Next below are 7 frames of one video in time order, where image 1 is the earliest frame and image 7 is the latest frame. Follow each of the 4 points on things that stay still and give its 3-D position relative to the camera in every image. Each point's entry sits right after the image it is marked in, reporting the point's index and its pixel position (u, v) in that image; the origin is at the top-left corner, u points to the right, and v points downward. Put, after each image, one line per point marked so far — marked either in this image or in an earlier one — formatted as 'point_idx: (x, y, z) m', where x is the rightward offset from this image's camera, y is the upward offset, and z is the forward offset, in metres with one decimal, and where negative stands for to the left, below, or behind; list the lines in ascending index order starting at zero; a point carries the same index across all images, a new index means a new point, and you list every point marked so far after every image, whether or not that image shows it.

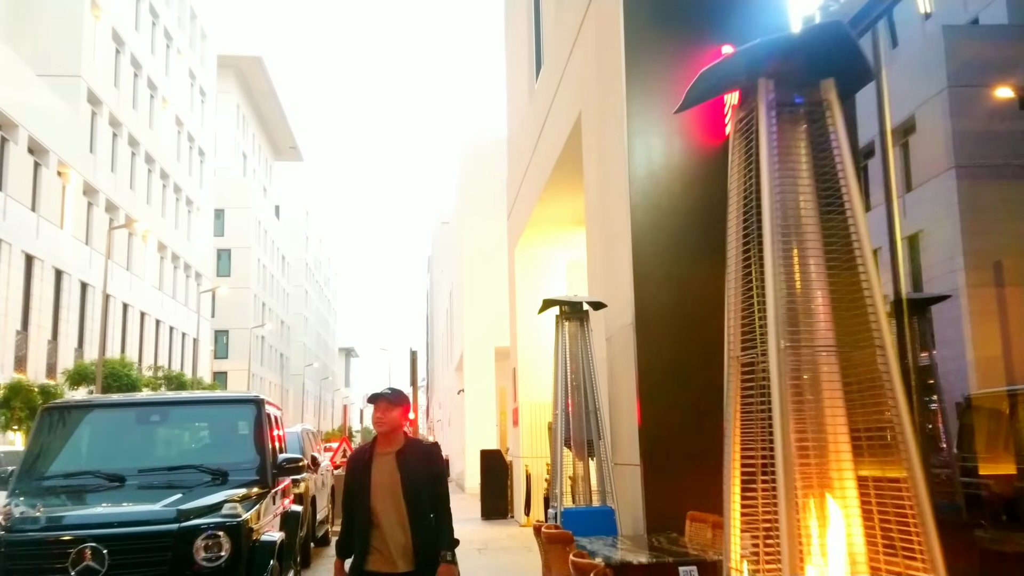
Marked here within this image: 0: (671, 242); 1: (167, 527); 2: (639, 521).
0: (+1.6, +0.4, +9.3) m
1: (-2.4, -1.6, +6.6) m
2: (+1.2, -2.2, +9.3) m
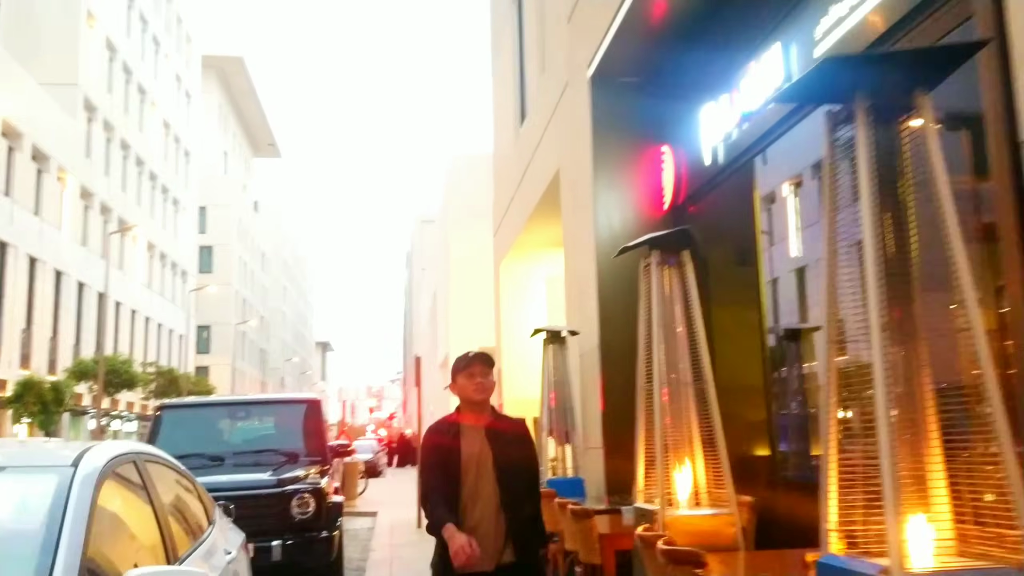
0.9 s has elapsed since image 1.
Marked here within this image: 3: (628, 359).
0: (+1.5, +0.1, +12.2) m
1: (-2.4, -2.0, +9.4) m
2: (+1.1, -2.6, +12.2) m
3: (+1.5, -0.9, +12.1) m
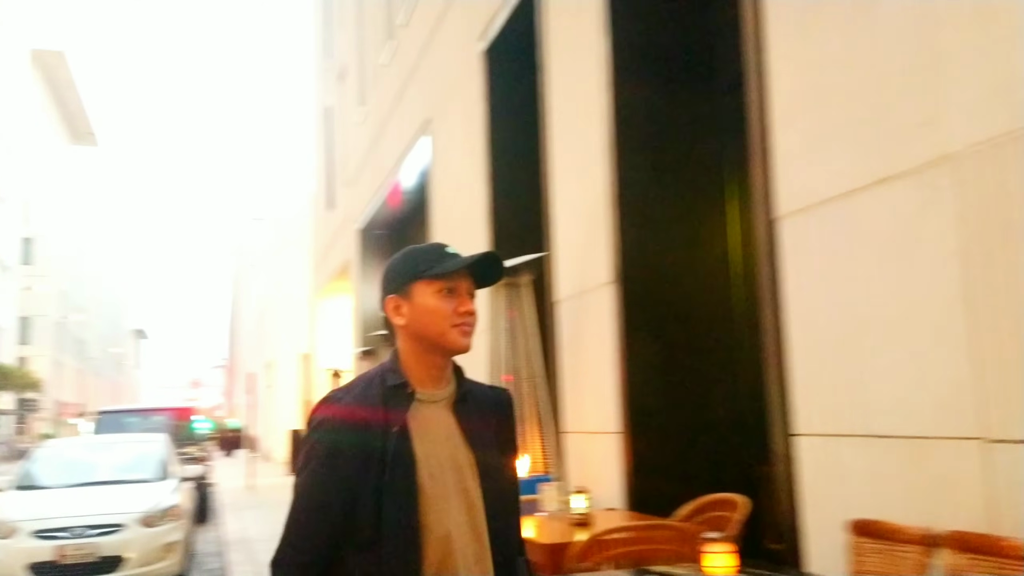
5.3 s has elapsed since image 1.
0: (-2.8, -1.0, +20.7) m
1: (-6.1, -3.1, +17.3) m
2: (-3.2, -3.7, +20.6) m
3: (-2.8, -2.0, +20.6) m
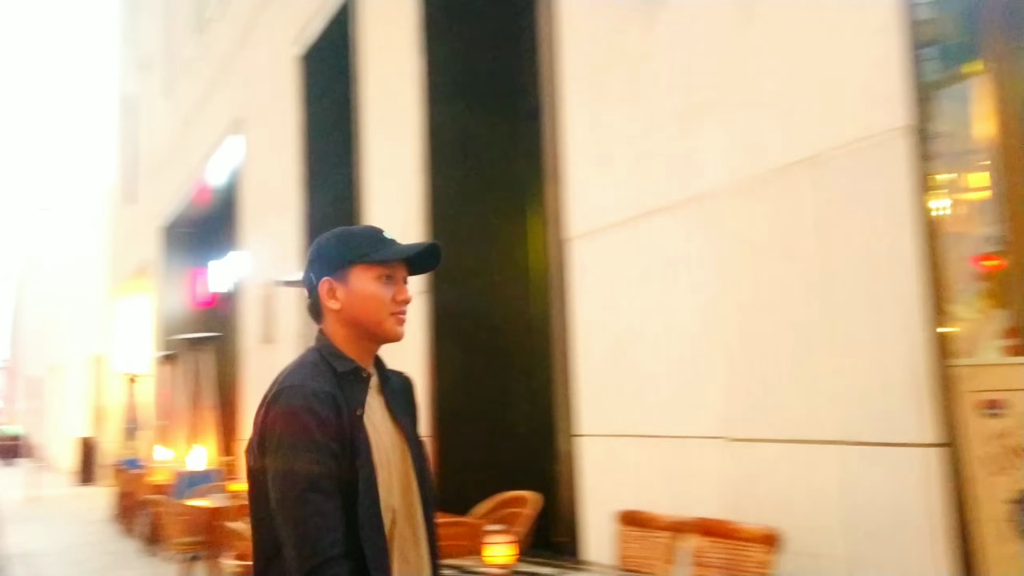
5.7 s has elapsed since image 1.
0: (-6.8, -1.0, +20.0) m
1: (-9.5, -3.0, +16.0) m
2: (-7.2, -3.7, +19.9) m
3: (-6.8, -2.0, +19.9) m
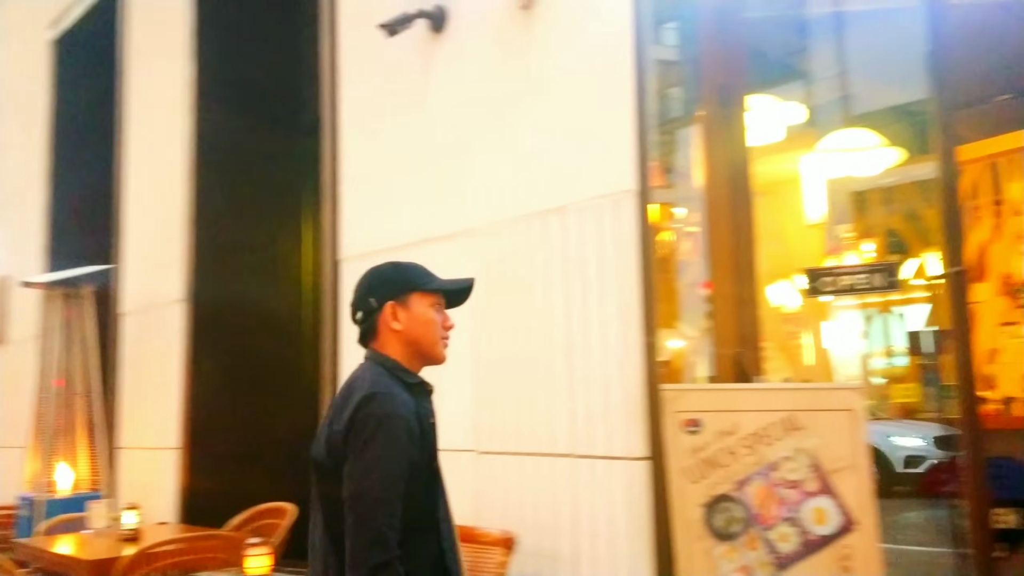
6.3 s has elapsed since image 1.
0: (-11.5, -0.9, +18.1) m
1: (-13.2, -2.8, +13.6) m
2: (-12.0, -3.5, +17.8) m
3: (-11.5, -1.9, +18.0) m
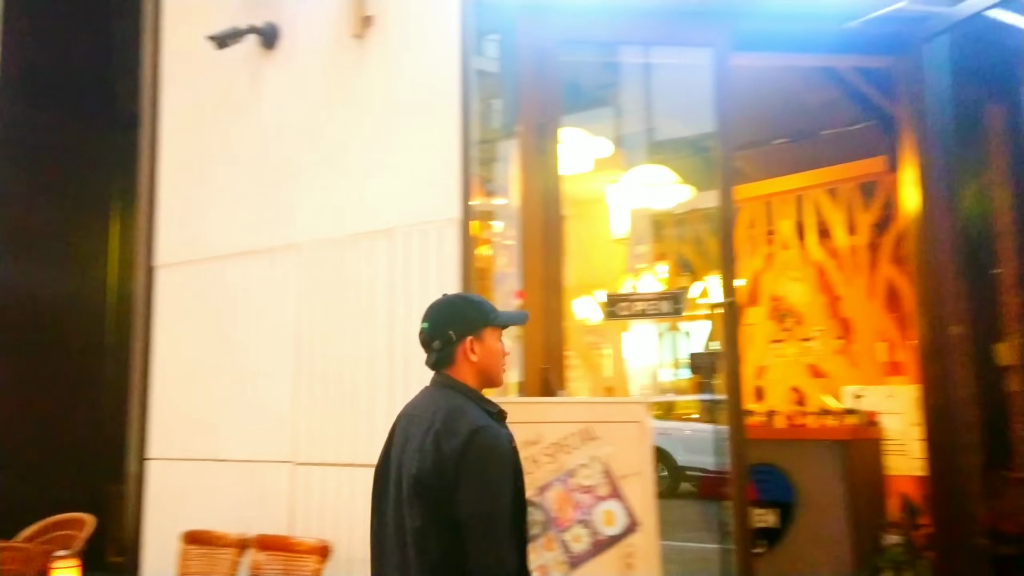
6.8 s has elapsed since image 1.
0: (-14.7, -0.6, +15.9) m
1: (-15.6, -2.4, +11.1) m
2: (-15.2, -3.2, +15.5) m
3: (-14.7, -1.6, +15.7) m
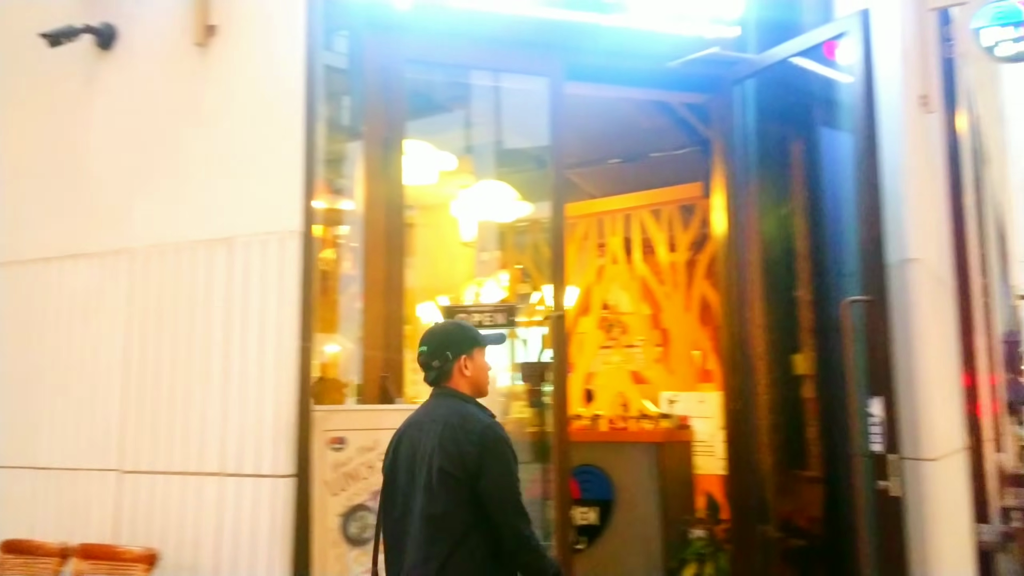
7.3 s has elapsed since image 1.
0: (-17.1, -0.4, +13.6) m
1: (-17.2, -2.2, +8.7) m
2: (-17.5, -3.0, +13.2) m
3: (-17.1, -1.3, +13.5) m
